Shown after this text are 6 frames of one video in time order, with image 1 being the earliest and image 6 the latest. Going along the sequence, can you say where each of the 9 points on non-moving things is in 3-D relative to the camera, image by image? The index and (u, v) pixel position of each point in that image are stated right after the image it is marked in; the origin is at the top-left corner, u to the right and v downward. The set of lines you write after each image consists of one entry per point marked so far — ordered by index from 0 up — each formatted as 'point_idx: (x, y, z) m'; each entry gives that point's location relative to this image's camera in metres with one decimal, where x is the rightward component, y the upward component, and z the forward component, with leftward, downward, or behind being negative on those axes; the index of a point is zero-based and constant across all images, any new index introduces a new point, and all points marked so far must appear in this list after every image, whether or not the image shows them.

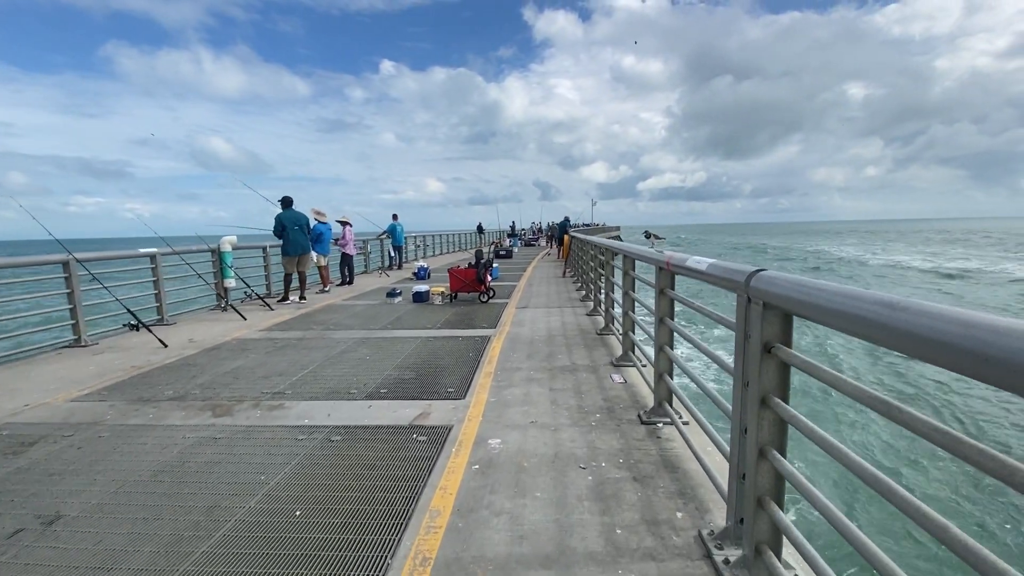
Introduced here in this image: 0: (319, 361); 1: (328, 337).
0: (-2.7, -1.0, +6.5) m
1: (-3.2, -0.9, +7.9) m
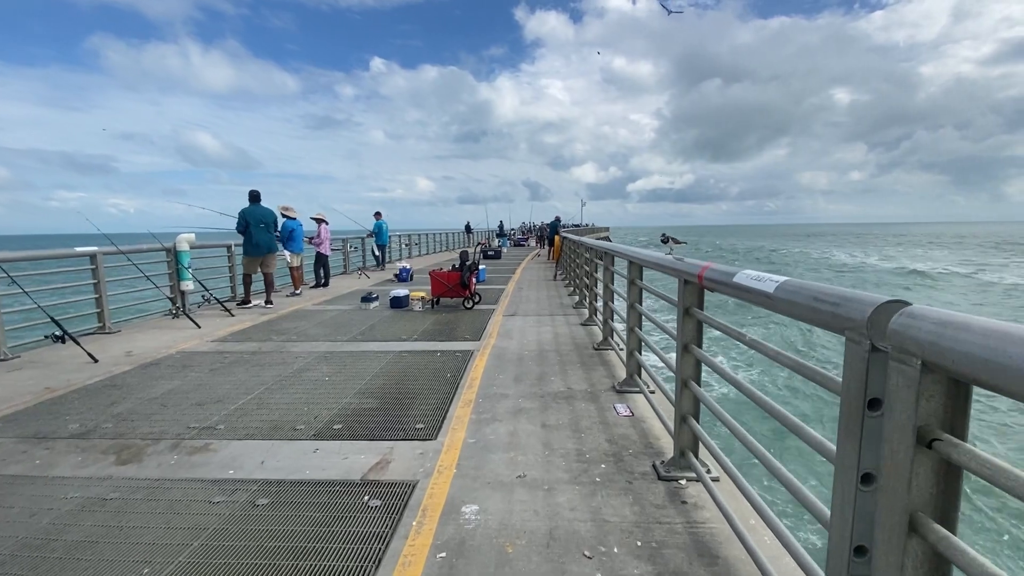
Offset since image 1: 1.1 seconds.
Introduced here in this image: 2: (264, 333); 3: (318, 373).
0: (-2.9, -1.1, +5.5) m
1: (-3.4, -1.0, +6.9) m
2: (-4.4, -0.8, +8.0) m
3: (-2.5, -1.1, +5.9) m
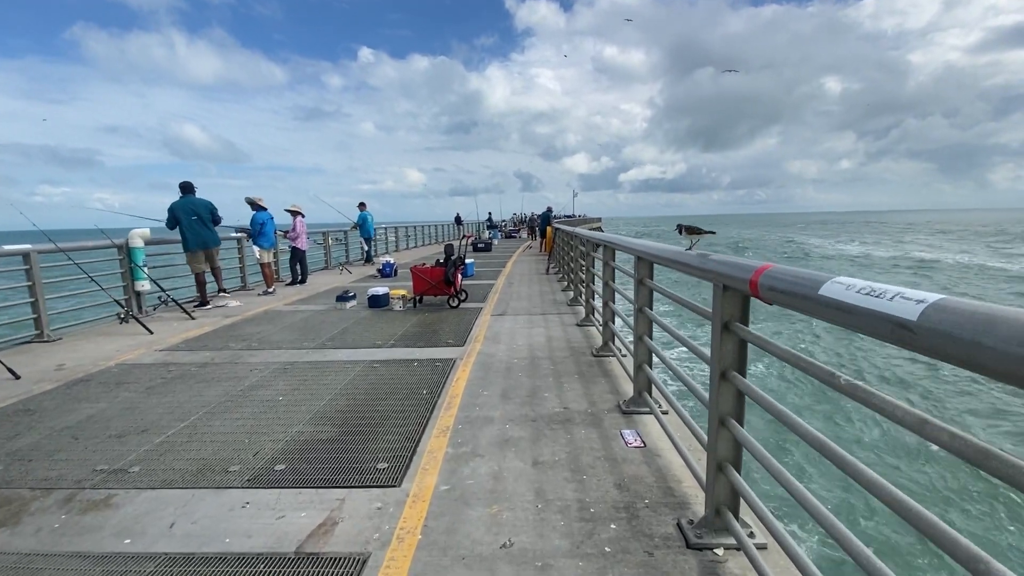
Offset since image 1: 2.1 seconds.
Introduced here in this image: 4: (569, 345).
0: (-3.1, -1.2, +4.6) m
1: (-3.6, -1.0, +6.0) m
2: (-4.6, -0.8, +7.1) m
3: (-2.7, -1.1, +5.0) m
4: (+0.8, -0.8, +6.4) m
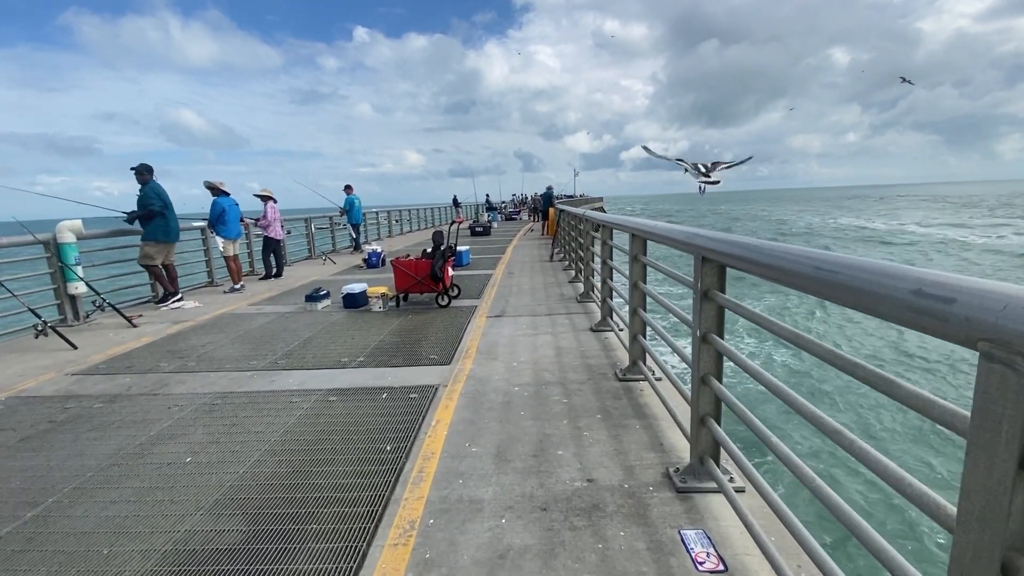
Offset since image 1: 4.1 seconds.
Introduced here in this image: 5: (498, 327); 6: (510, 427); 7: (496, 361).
0: (-3.1, -1.3, +3.3) m
1: (-3.6, -1.1, +4.7) m
2: (-4.6, -0.9, +5.8) m
3: (-2.7, -1.3, +3.7) m
4: (+0.8, -0.8, +5.0) m
5: (-0.2, -0.5, +6.5) m
6: (0.0, -1.1, +3.6) m
7: (-0.2, -0.8, +5.1) m
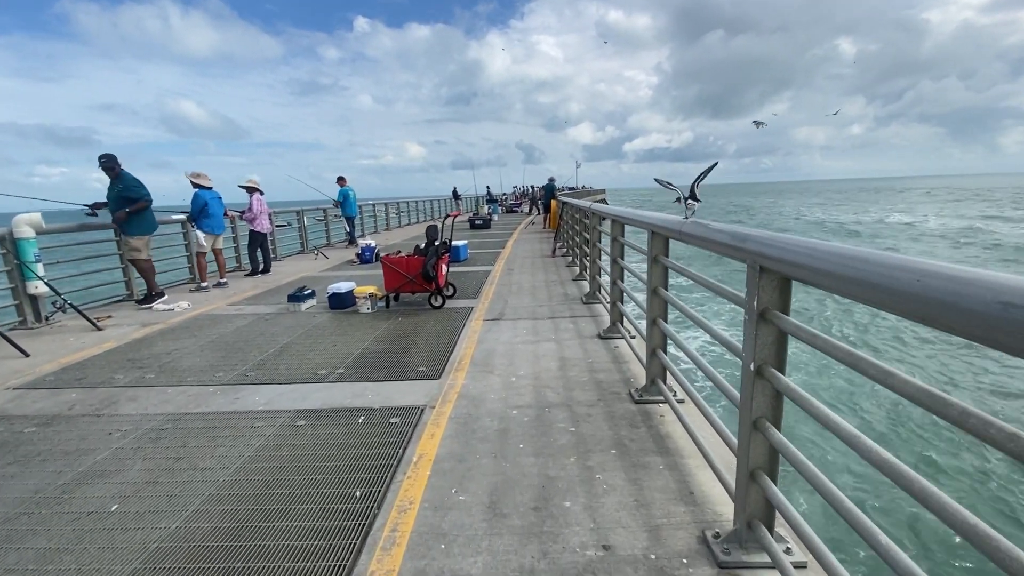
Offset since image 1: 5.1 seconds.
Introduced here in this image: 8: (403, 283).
0: (-3.1, -1.4, +2.7) m
1: (-3.6, -1.1, +4.1) m
2: (-4.6, -0.9, +5.2) m
3: (-2.7, -1.3, +3.1) m
4: (+0.8, -0.8, +4.4) m
5: (-0.2, -0.6, +5.8) m
6: (0.0, -1.2, +3.0) m
7: (-0.2, -0.9, +4.5) m
8: (-1.7, +0.1, +7.2) m
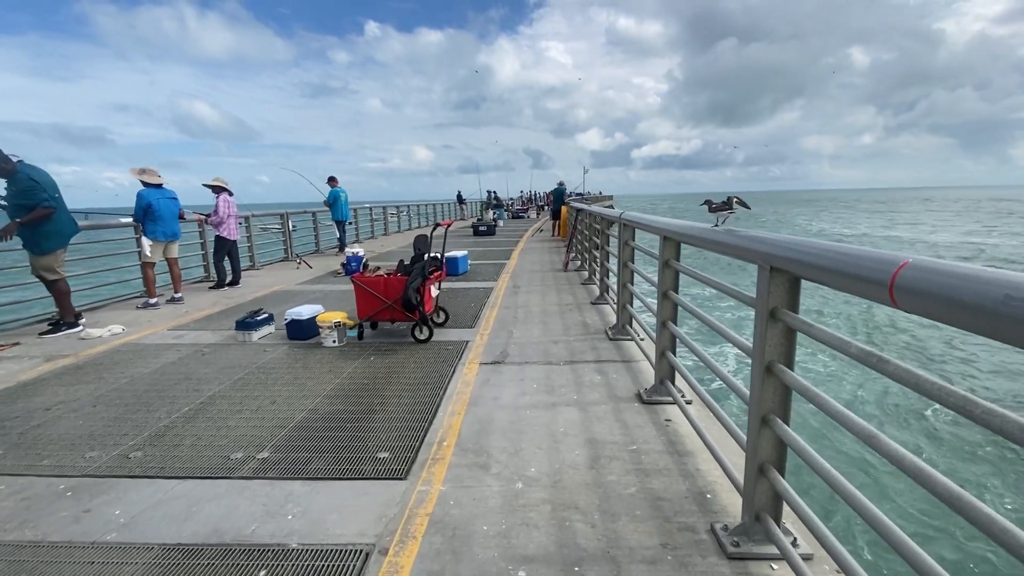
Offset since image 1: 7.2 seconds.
0: (-3.1, -1.7, +1.2) m
1: (-3.6, -1.4, +2.5) m
2: (-4.5, -1.2, +3.7) m
3: (-2.7, -1.6, +1.6) m
4: (+0.8, -1.2, +2.8) m
5: (-0.1, -0.9, +4.3) m
6: (0.0, -1.5, +1.5) m
7: (-0.2, -1.2, +2.9) m
8: (-1.7, -0.3, +5.7) m
